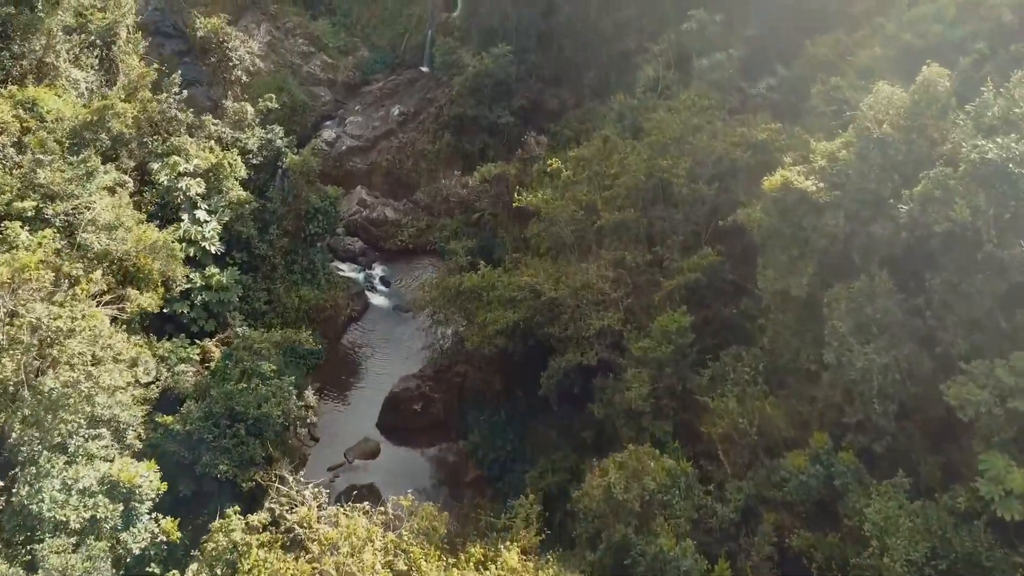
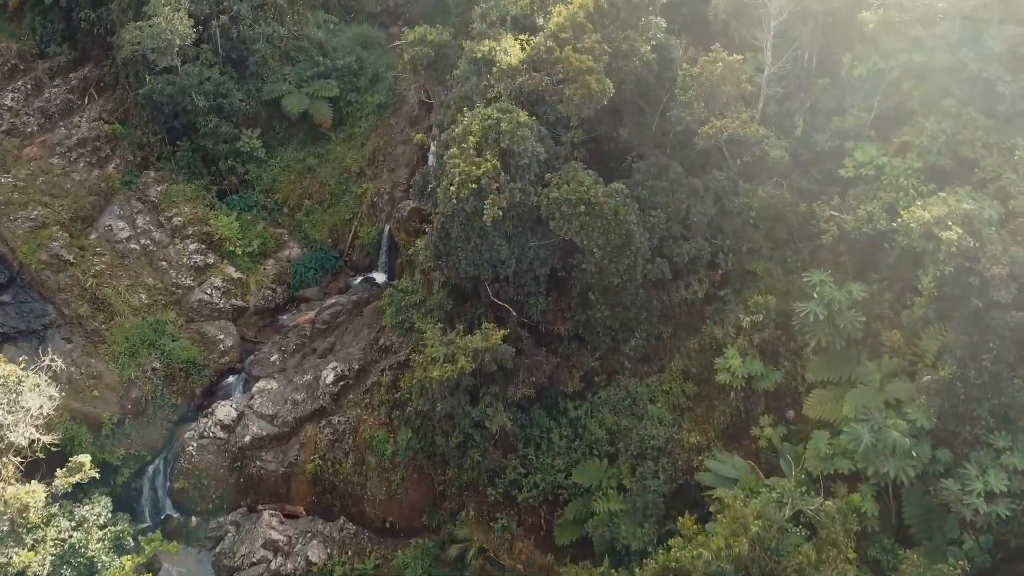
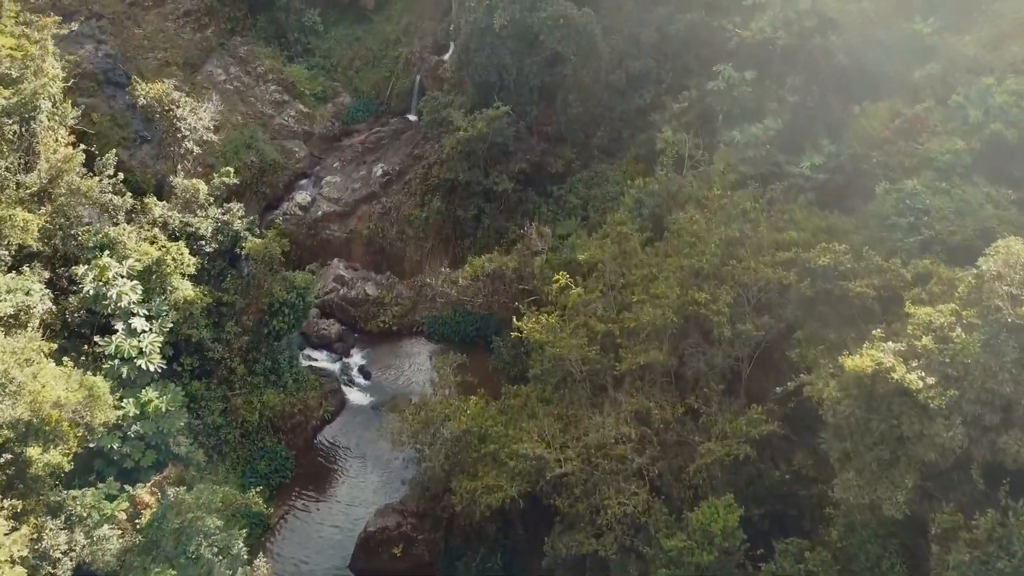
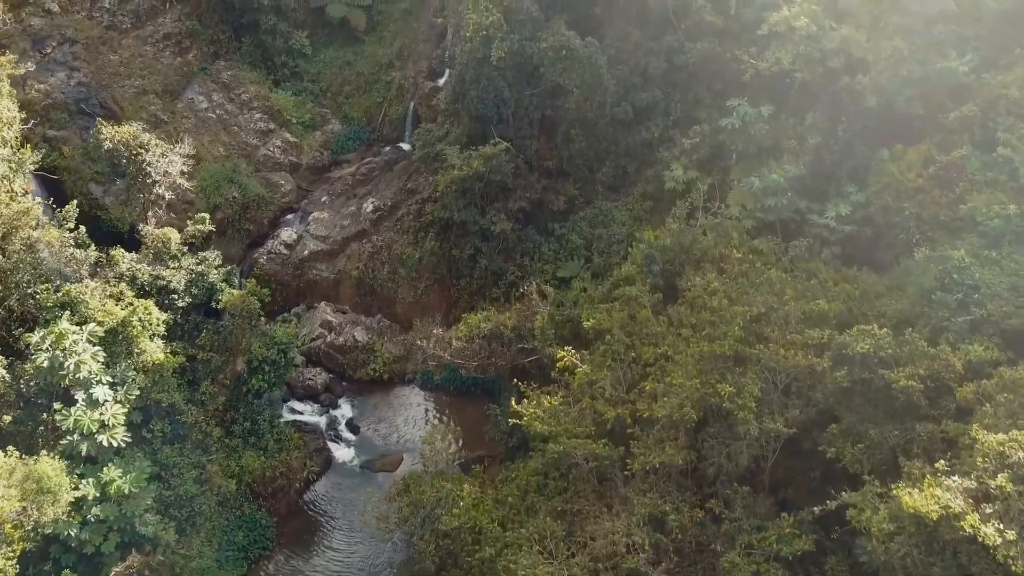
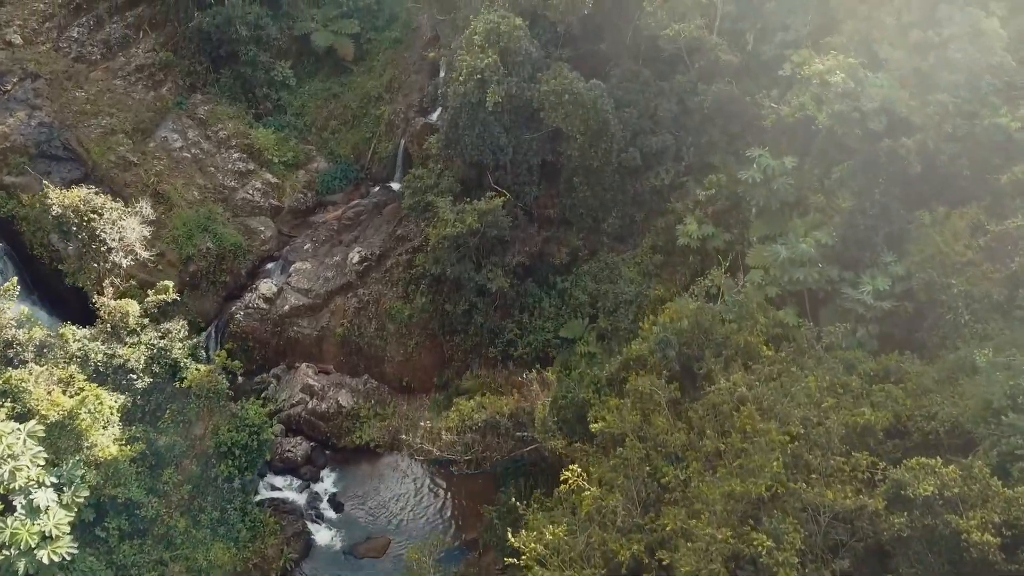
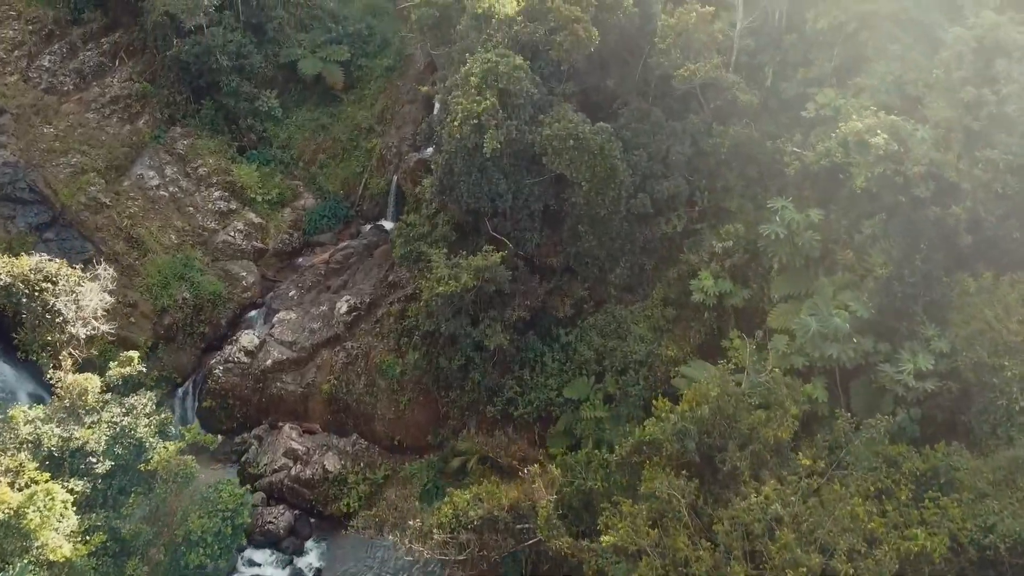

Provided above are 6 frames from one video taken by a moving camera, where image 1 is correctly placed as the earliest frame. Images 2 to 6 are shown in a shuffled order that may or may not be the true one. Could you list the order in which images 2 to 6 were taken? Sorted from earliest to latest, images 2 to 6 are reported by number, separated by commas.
3, 4, 5, 6, 2
